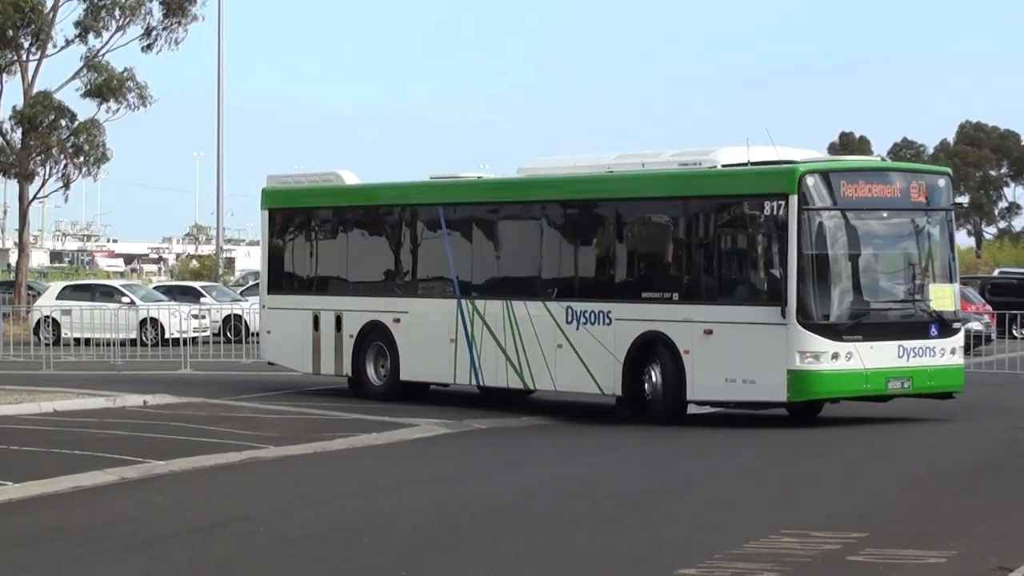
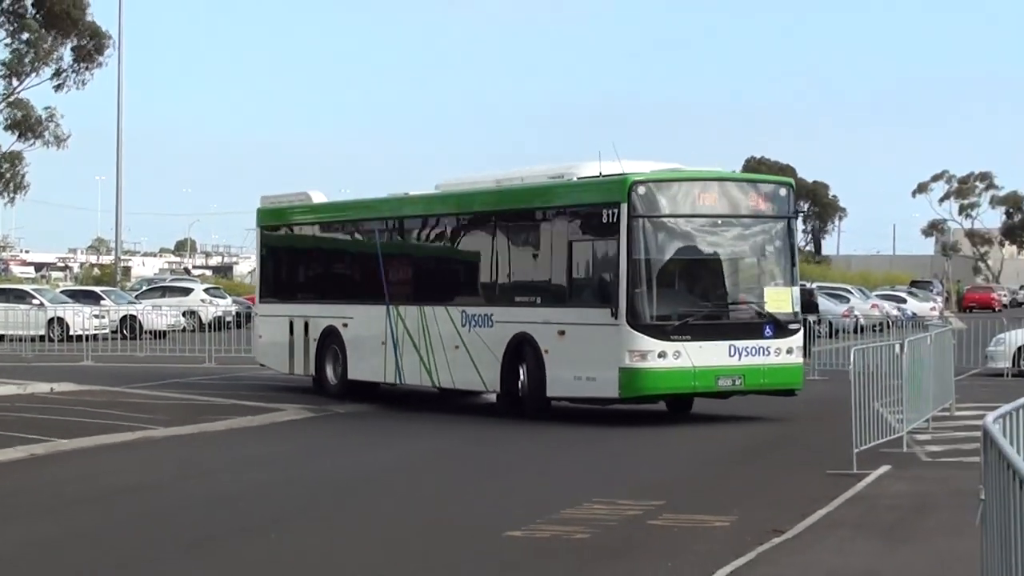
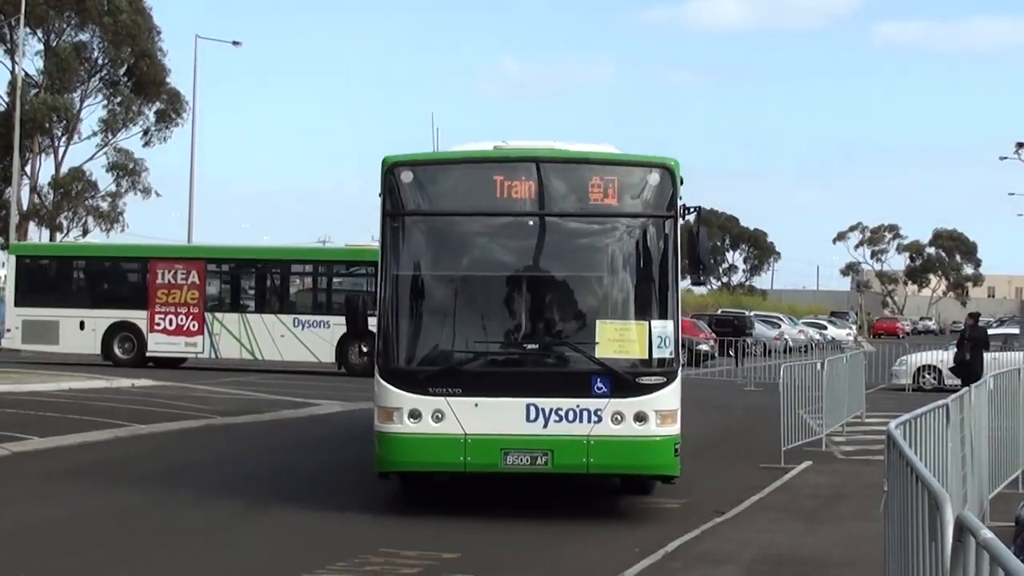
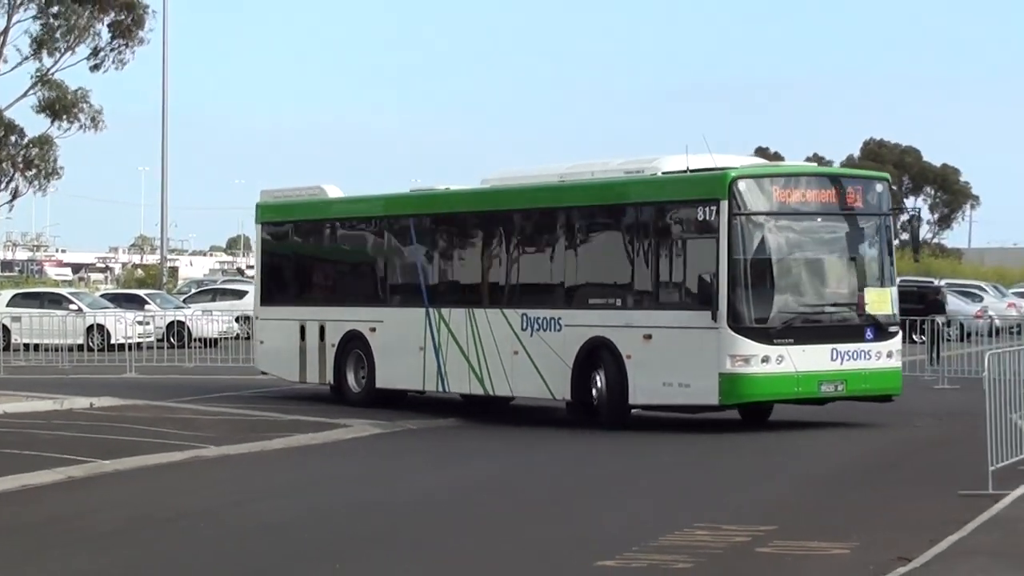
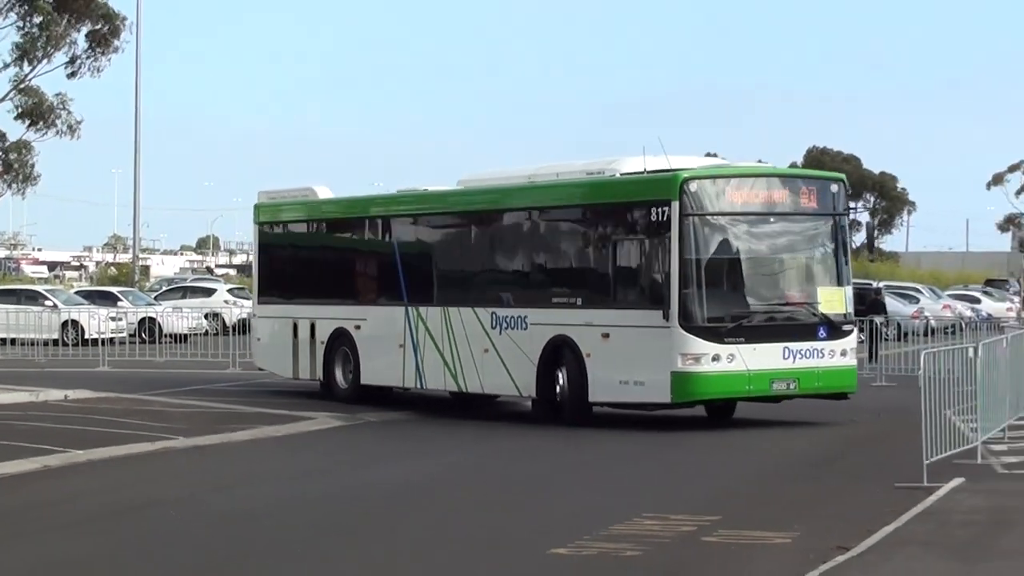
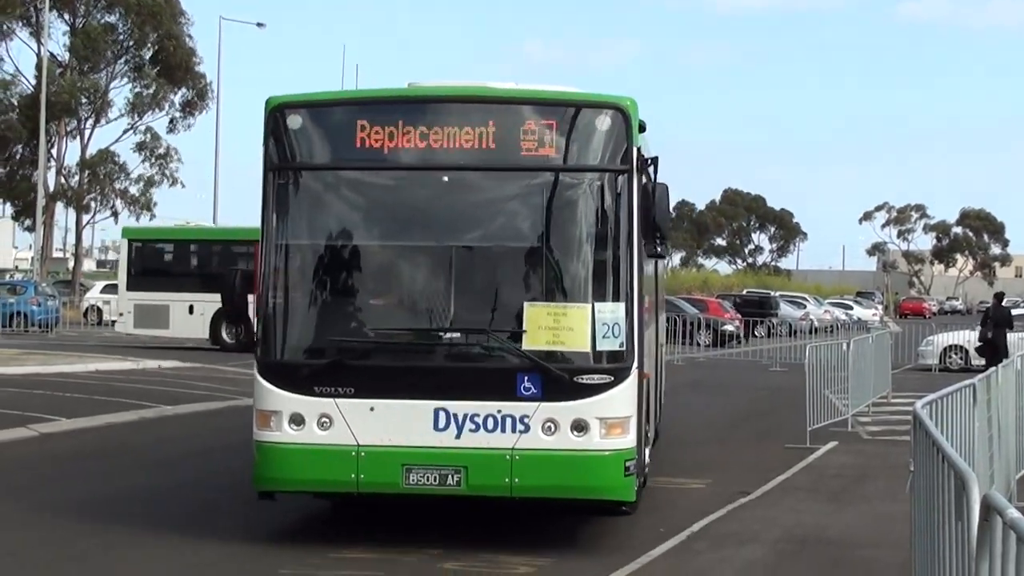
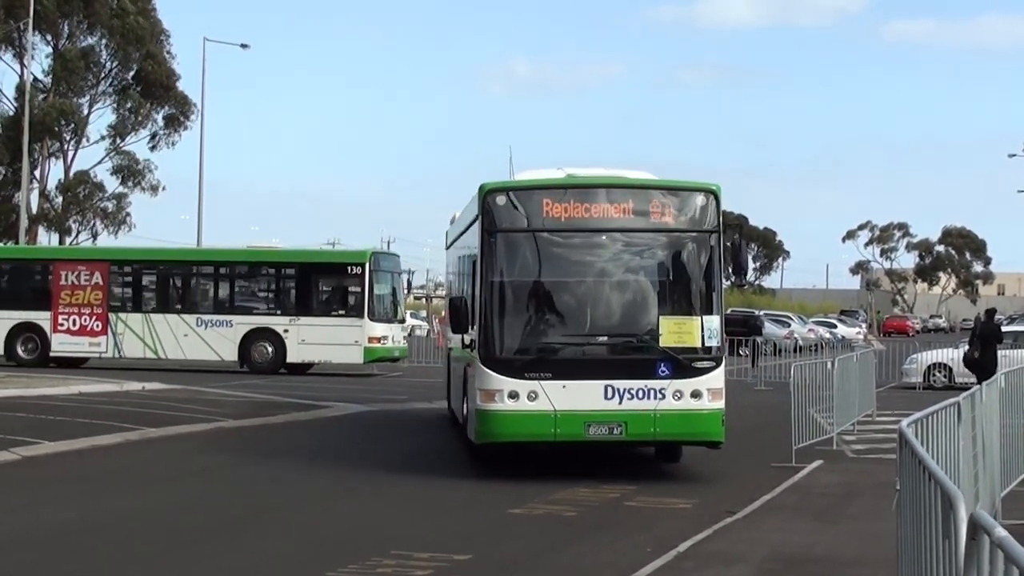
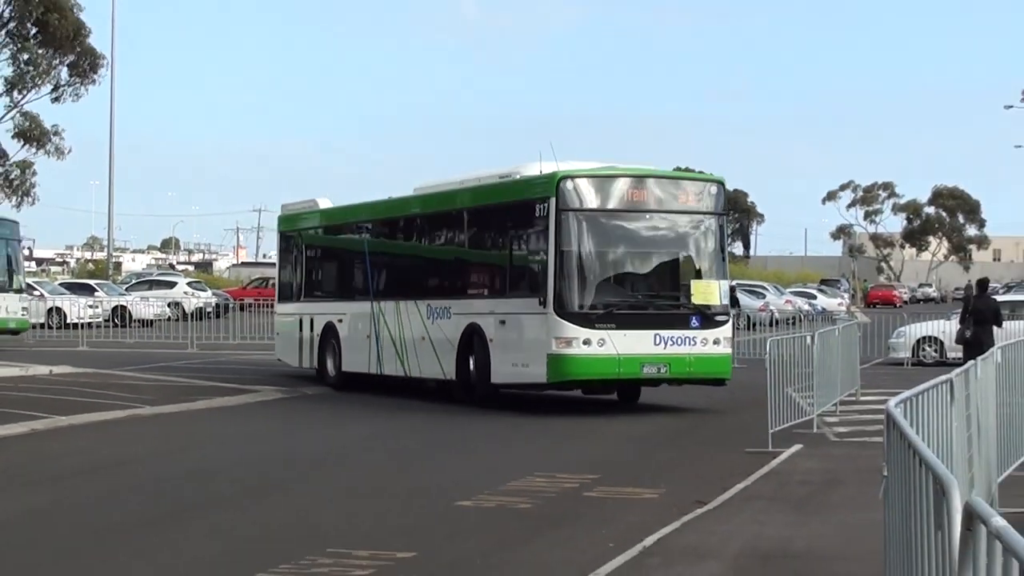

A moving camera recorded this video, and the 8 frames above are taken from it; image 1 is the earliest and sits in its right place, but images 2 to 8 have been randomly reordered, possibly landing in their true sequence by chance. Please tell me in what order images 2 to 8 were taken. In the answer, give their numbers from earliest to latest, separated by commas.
4, 5, 2, 8, 7, 3, 6
